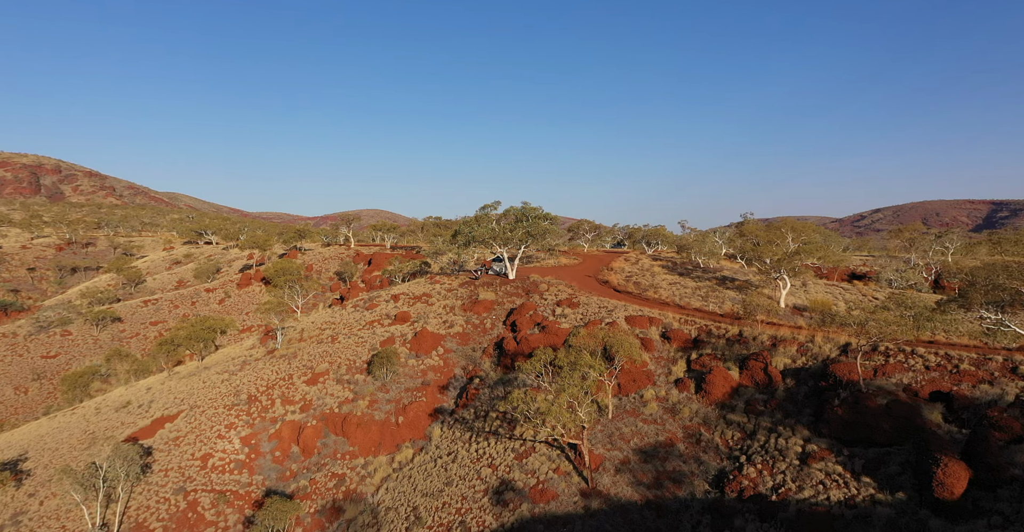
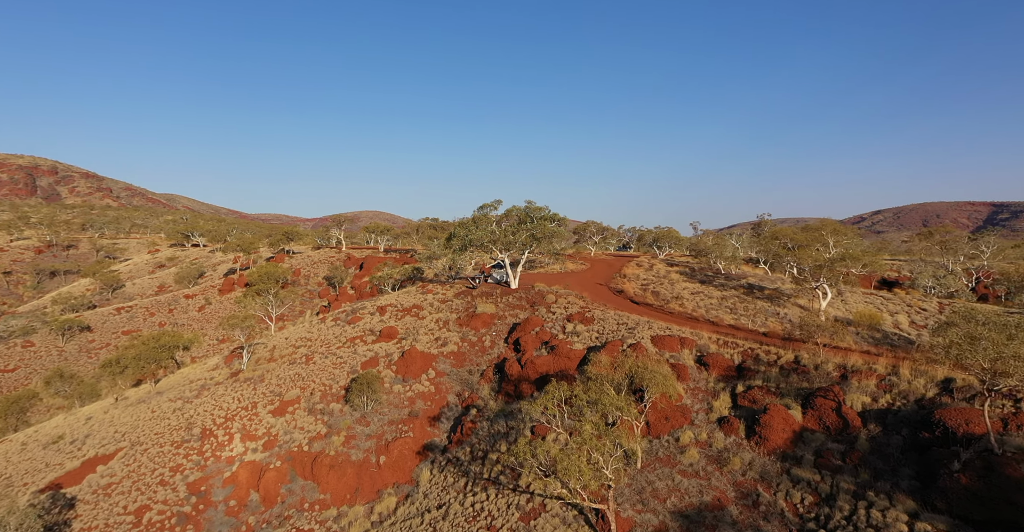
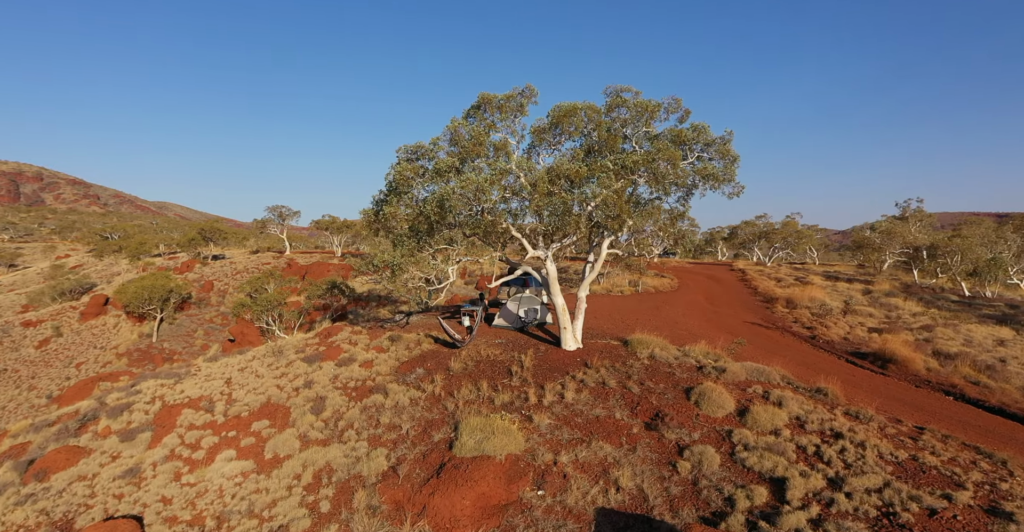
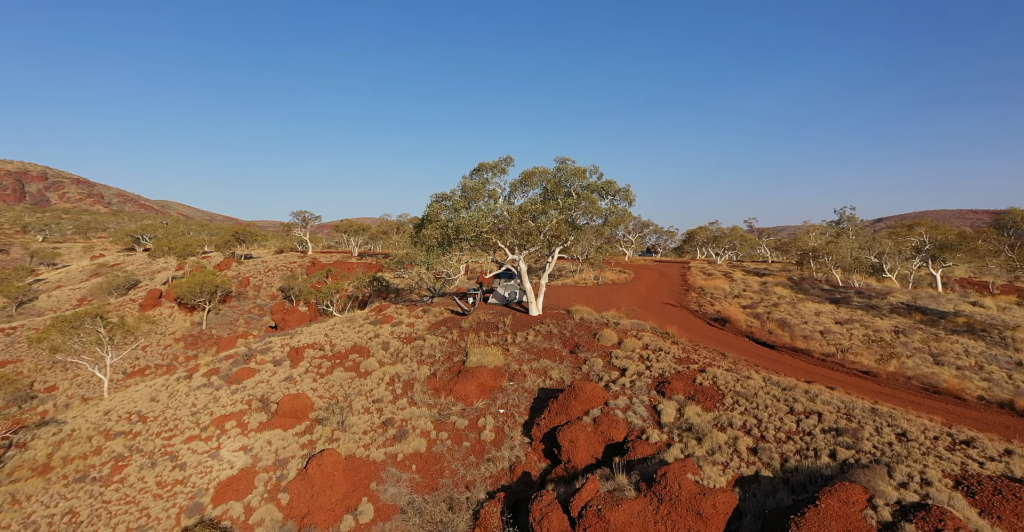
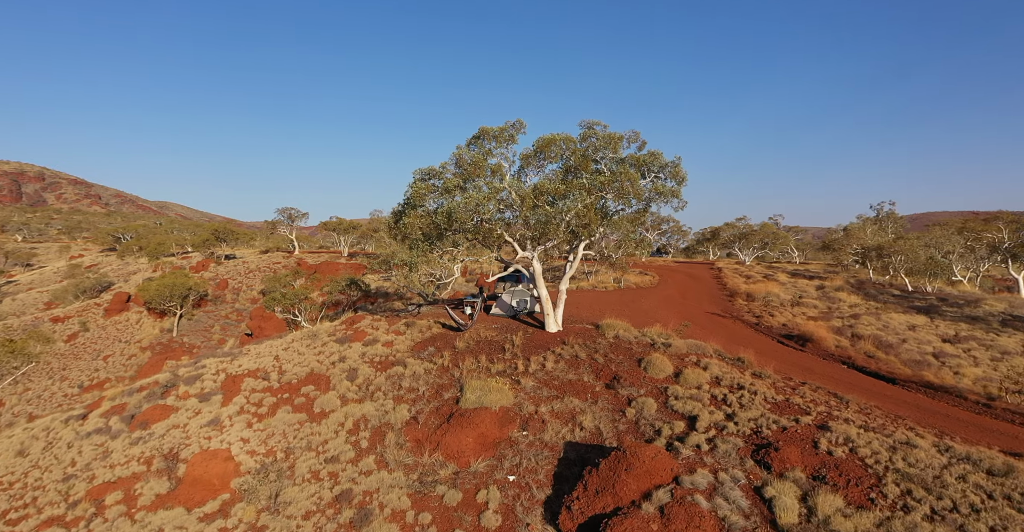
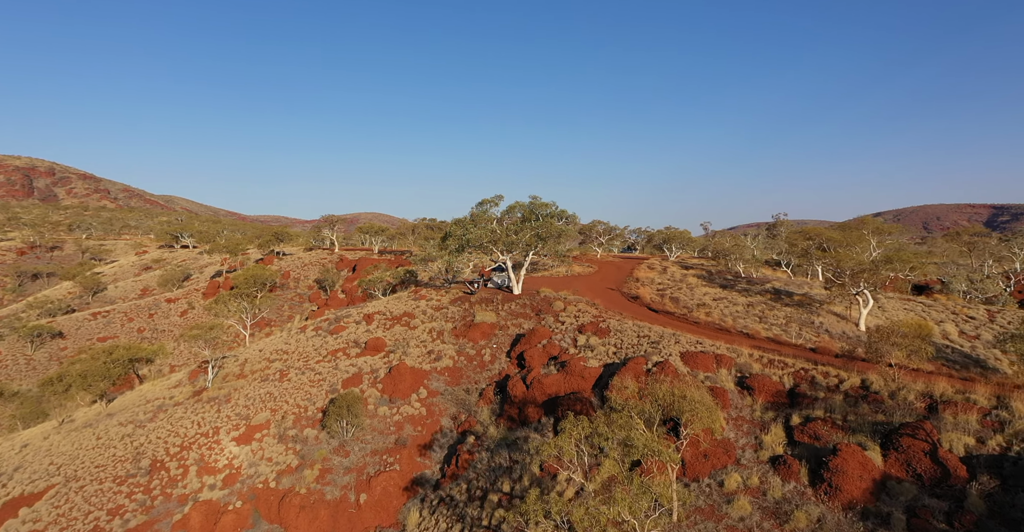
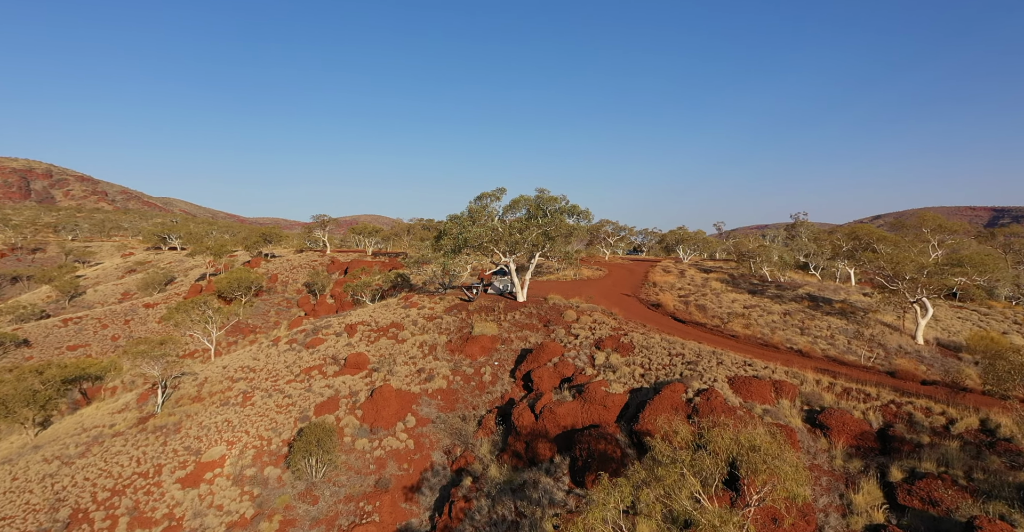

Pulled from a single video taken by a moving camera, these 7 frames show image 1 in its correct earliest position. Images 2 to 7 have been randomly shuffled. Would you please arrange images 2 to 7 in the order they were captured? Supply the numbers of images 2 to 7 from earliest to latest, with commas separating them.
2, 6, 7, 4, 5, 3
